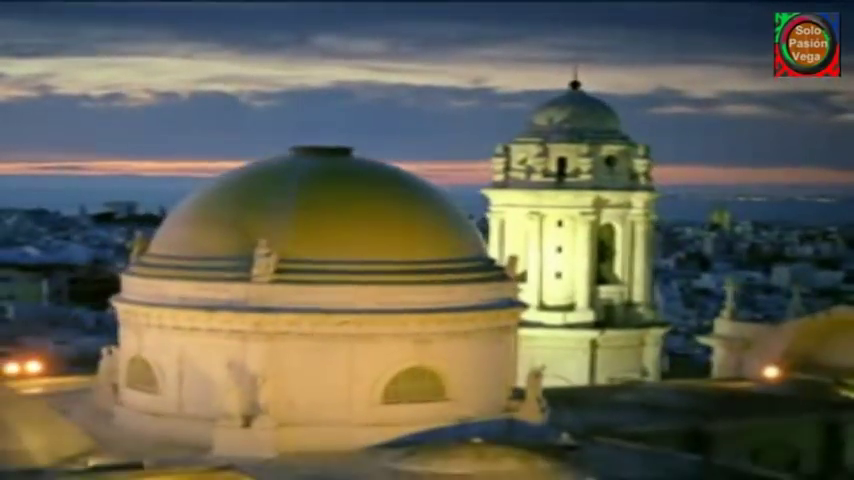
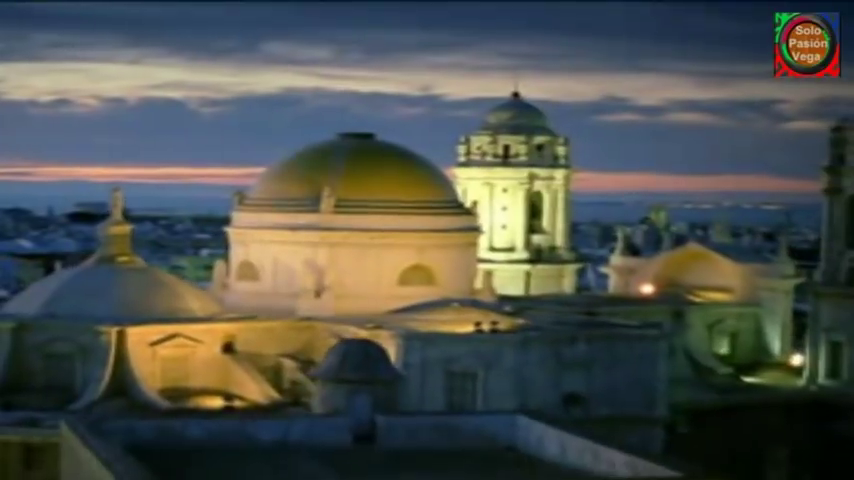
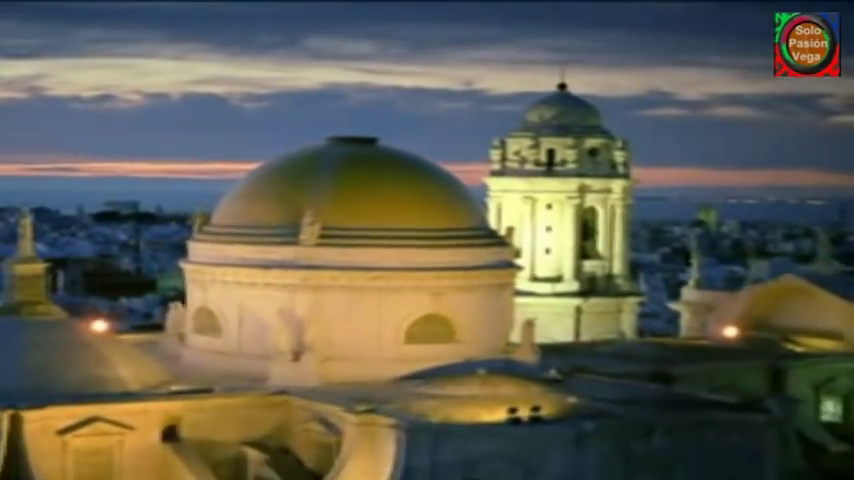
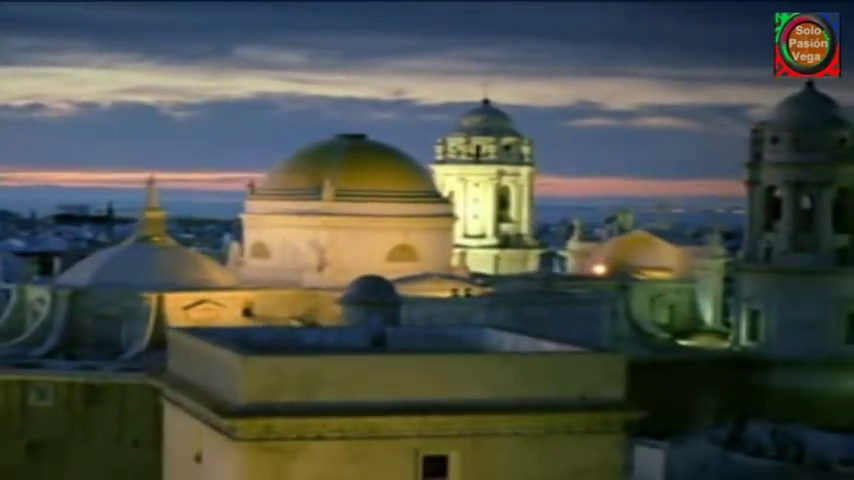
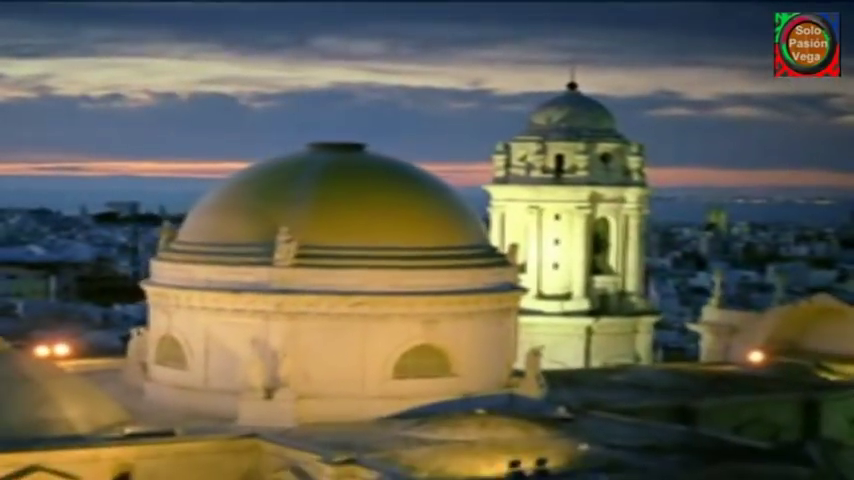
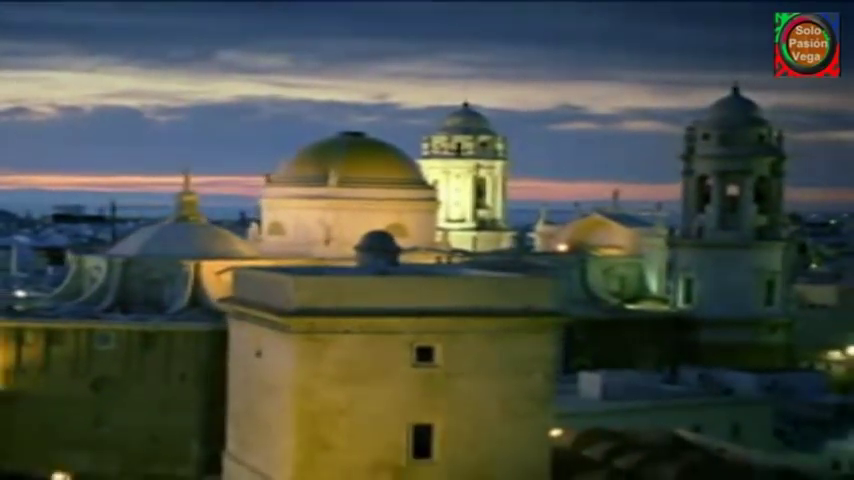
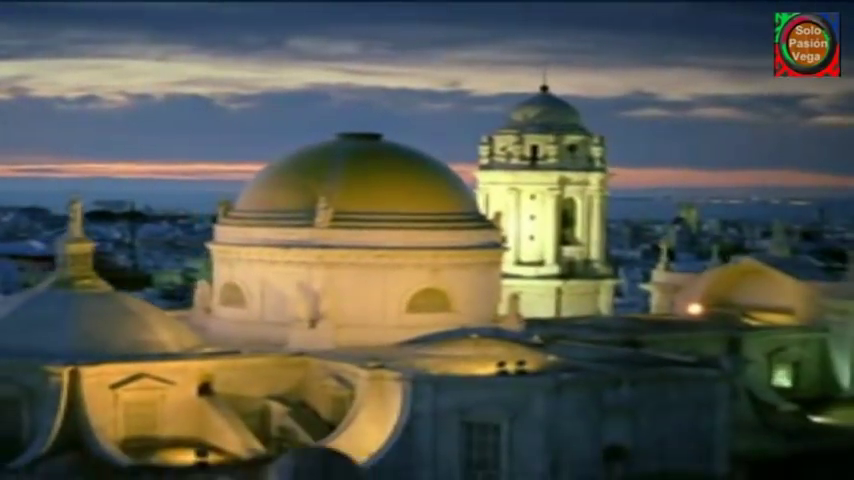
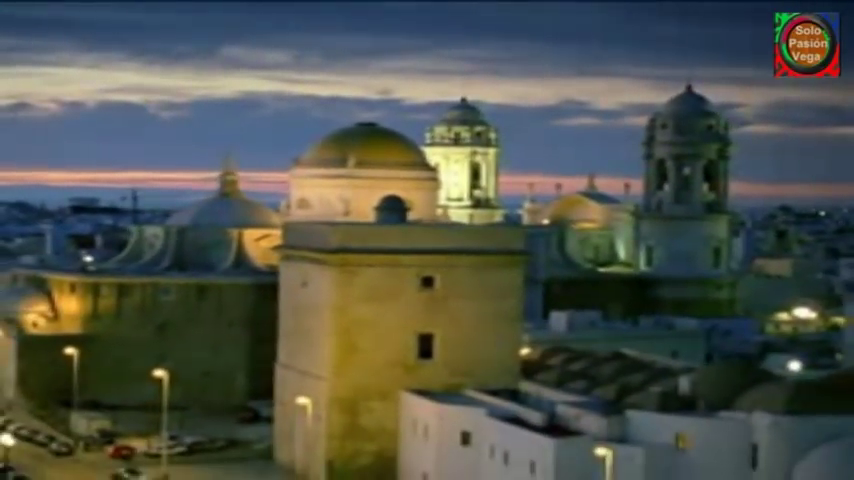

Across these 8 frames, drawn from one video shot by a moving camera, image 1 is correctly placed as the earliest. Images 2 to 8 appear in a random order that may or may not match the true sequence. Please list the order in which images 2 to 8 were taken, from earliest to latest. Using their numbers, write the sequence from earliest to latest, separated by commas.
5, 3, 7, 2, 4, 6, 8
